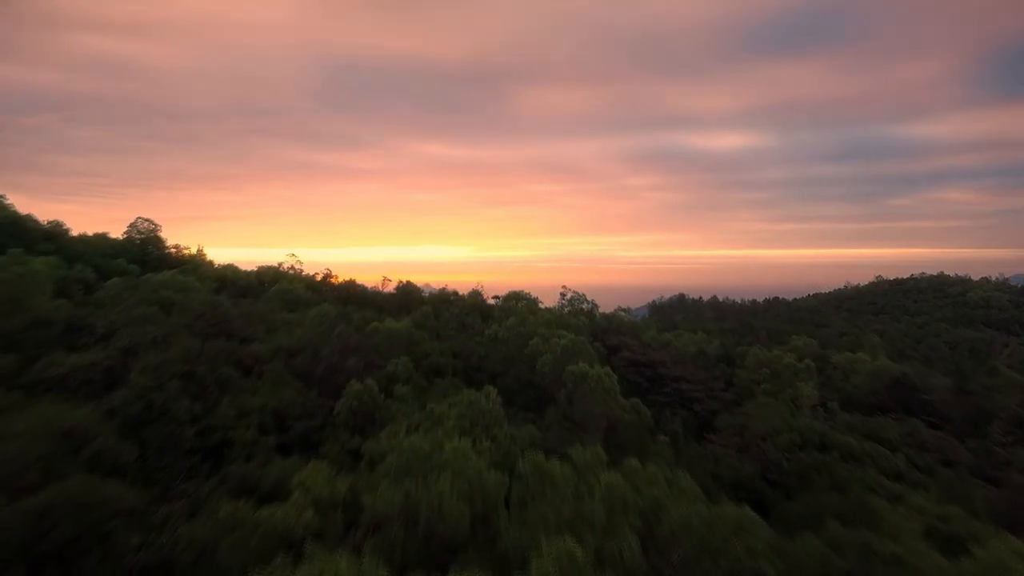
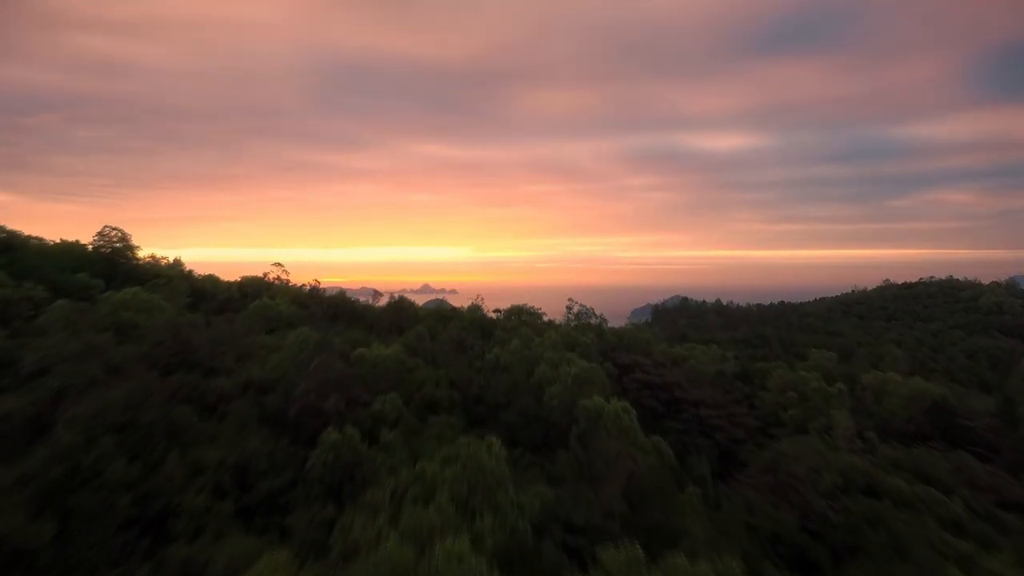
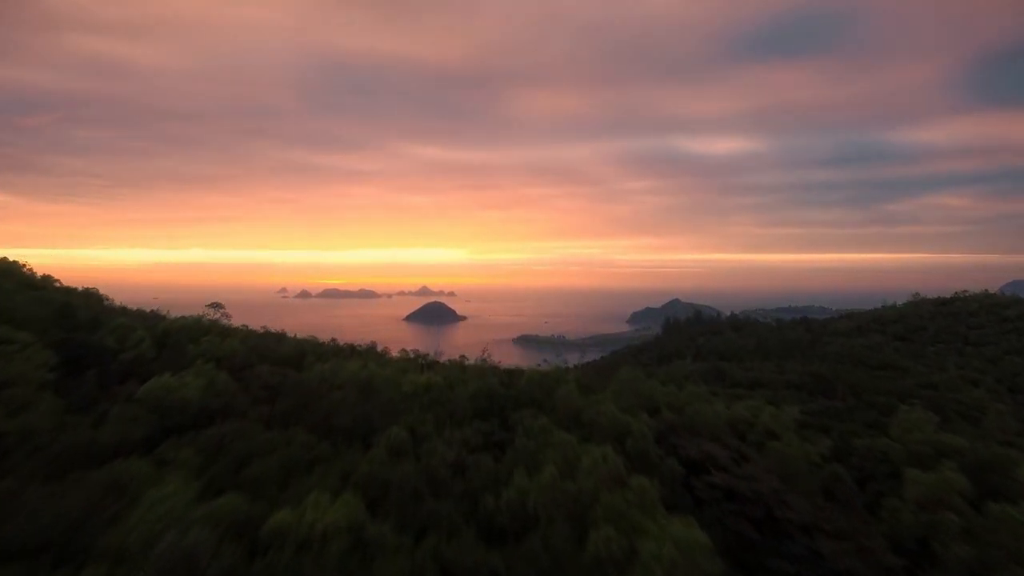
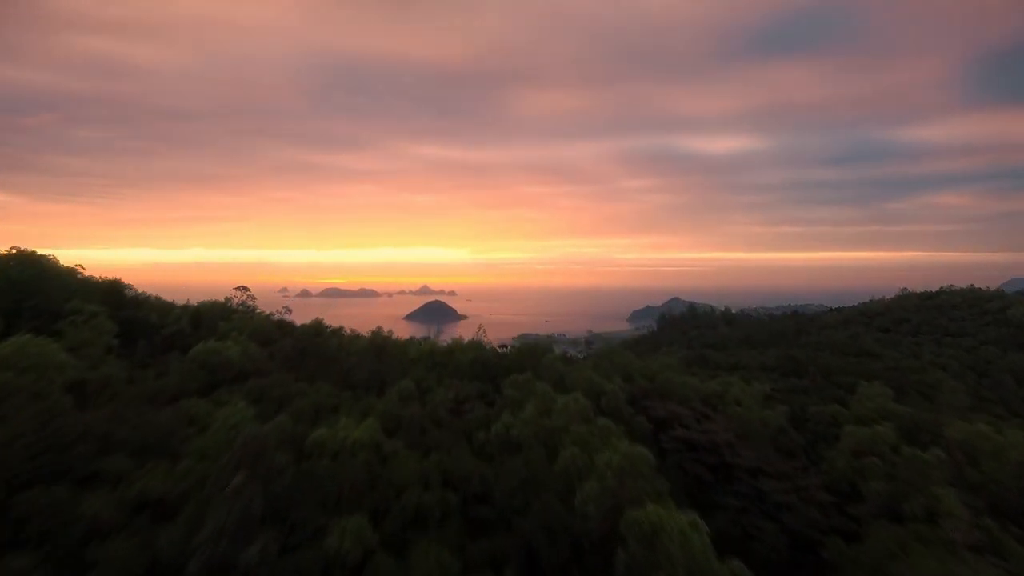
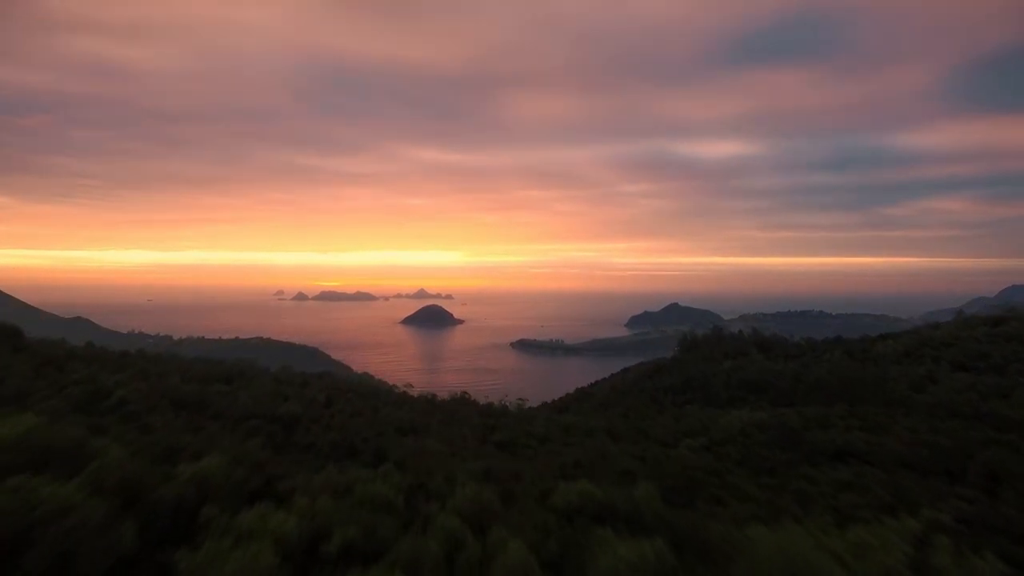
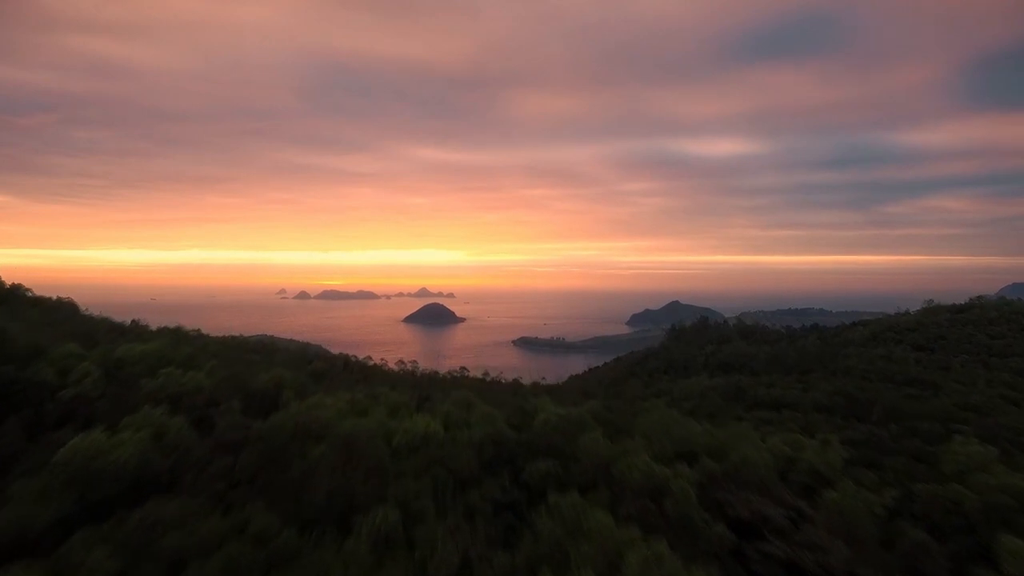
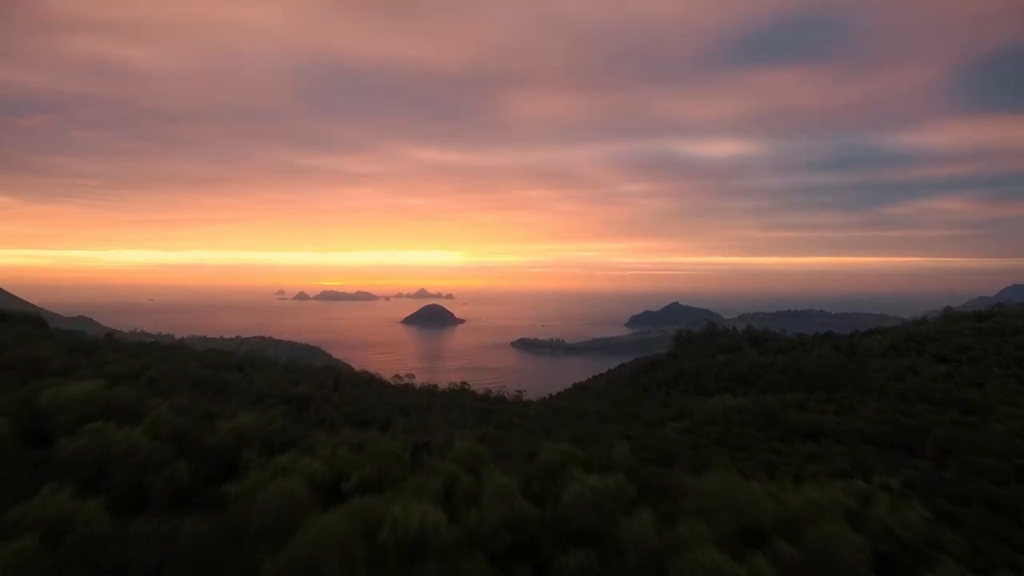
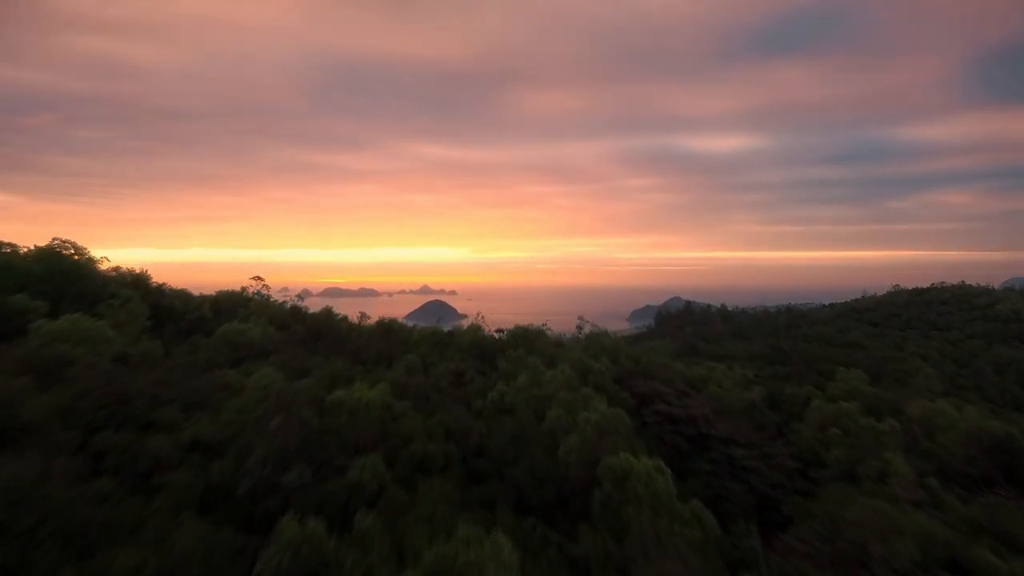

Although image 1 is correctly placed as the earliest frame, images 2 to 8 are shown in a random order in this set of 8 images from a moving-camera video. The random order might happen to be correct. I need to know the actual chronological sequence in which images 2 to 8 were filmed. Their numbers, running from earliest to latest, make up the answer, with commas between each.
2, 8, 4, 3, 6, 7, 5
